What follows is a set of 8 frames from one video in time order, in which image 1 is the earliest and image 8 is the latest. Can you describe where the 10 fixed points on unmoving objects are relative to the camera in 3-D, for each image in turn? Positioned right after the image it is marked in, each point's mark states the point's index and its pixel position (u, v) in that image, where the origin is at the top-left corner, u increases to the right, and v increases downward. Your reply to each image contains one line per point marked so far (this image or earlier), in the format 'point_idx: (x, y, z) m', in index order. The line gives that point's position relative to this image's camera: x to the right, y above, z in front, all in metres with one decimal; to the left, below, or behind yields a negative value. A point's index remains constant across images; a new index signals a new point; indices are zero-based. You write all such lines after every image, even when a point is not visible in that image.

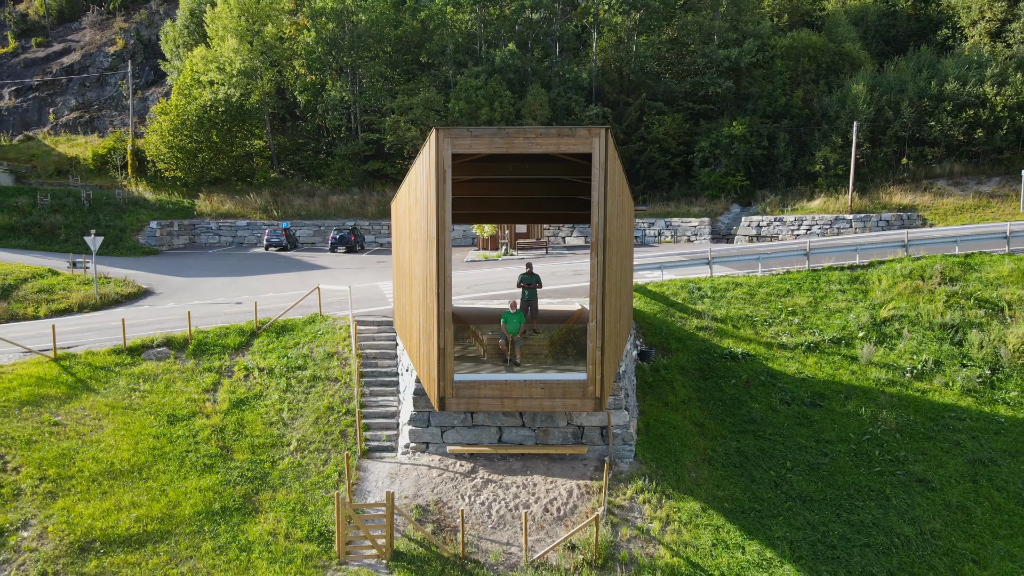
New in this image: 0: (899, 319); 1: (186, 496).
0: (+8.4, -0.7, +11.4) m
1: (-4.6, -2.9, +7.6) m
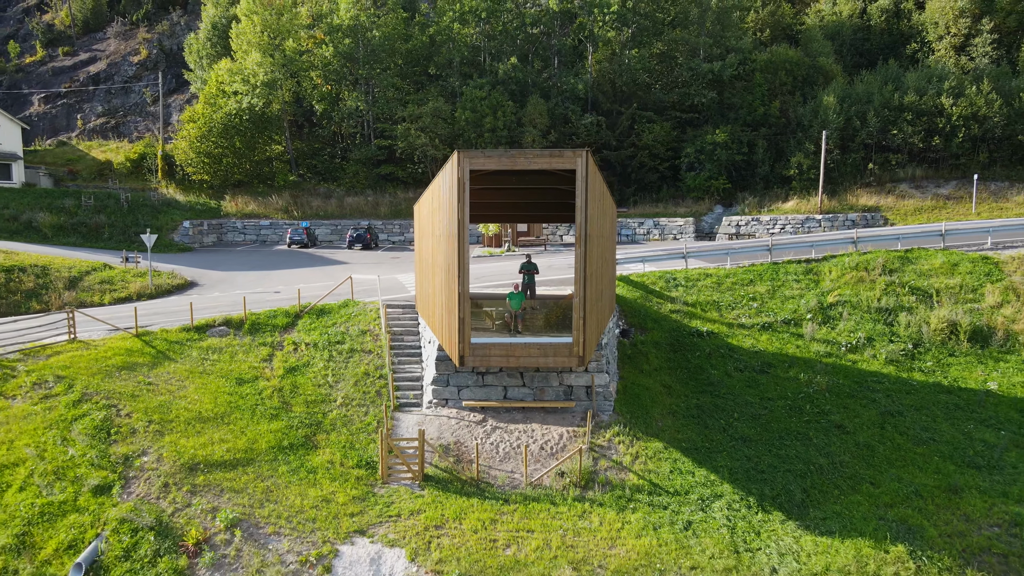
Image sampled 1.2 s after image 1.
0: (+8.5, -0.4, +13.5) m
1: (-4.6, -2.7, +9.7) m
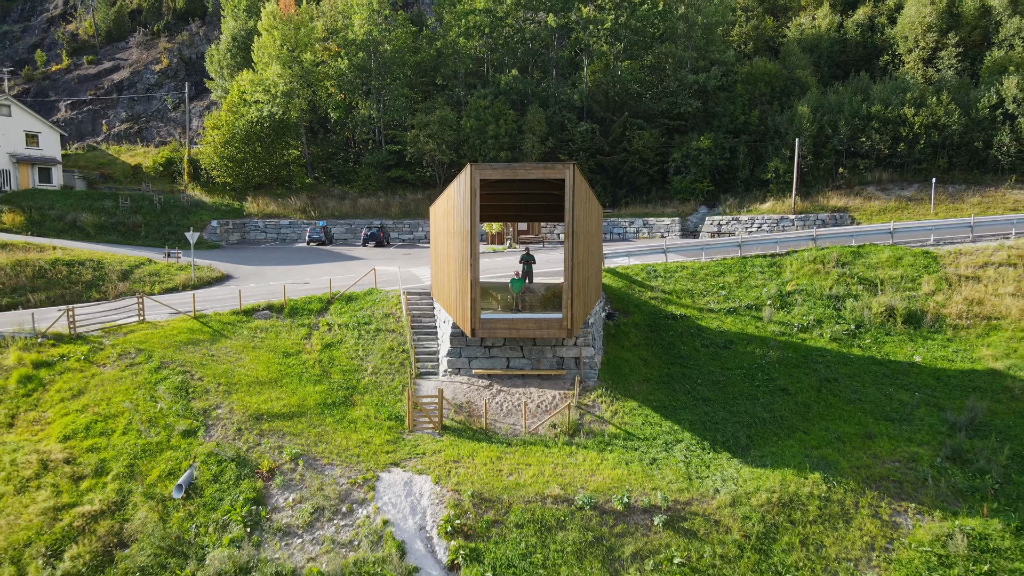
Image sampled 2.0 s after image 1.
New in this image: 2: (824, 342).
0: (+8.5, -0.1, +15.6) m
1: (-4.5, -2.4, +11.9) m
2: (+8.2, -1.4, +13.9) m
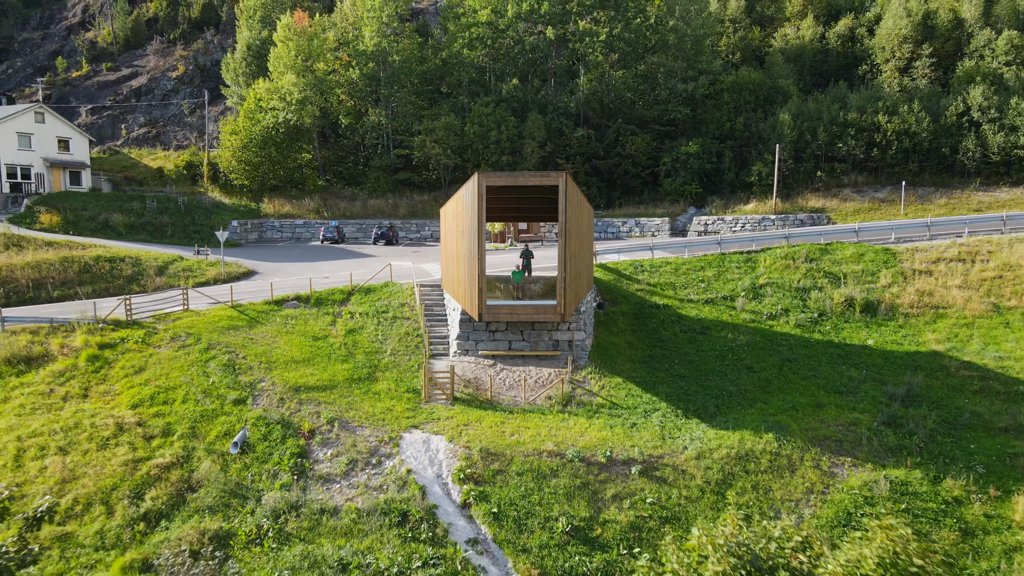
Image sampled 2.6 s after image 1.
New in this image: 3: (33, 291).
0: (+8.6, +0.1, +17.4) m
1: (-4.5, -2.1, +13.7) m
2: (+8.3, -1.2, +15.7) m
3: (-17.2, -0.1, +18.9) m
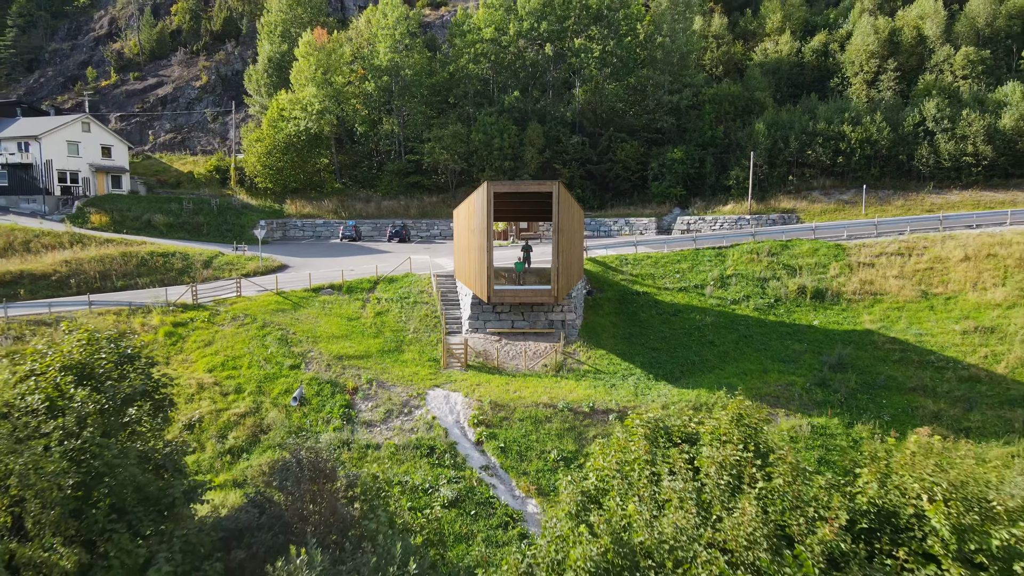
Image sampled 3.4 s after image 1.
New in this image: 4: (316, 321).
0: (+8.7, +0.5, +20.3) m
1: (-4.4, -1.8, +16.6) m
2: (+8.4, -0.8, +18.6) m
3: (-17.1, +0.3, +21.9) m
4: (-6.5, -1.1, +17.5) m
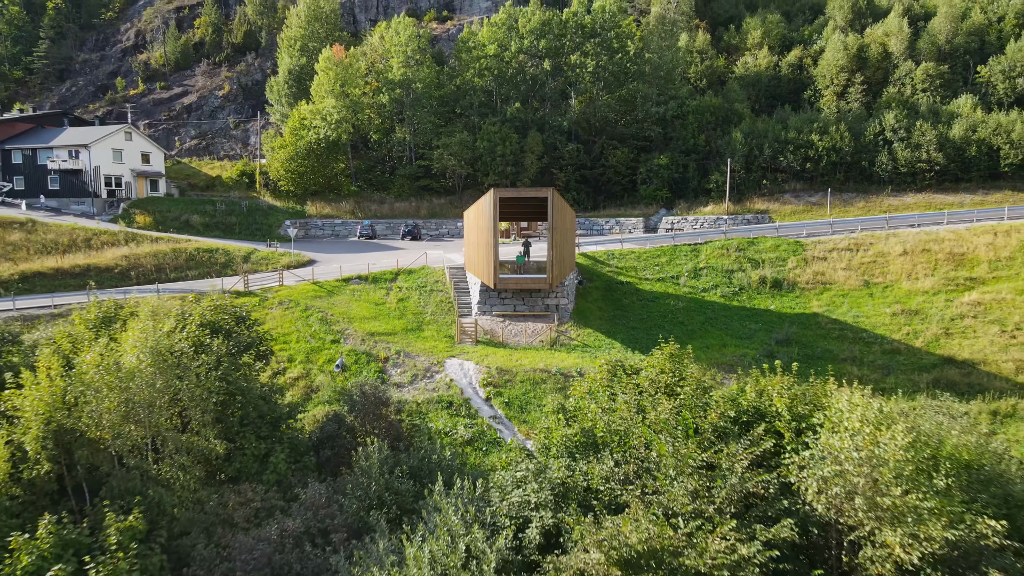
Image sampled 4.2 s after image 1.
0: (+8.7, +0.9, +23.5) m
1: (-4.3, -1.4, +19.8) m
2: (+8.4, -0.4, +21.8) m
3: (-17.0, +0.7, +25.1) m
4: (-6.4, -0.7, +20.8) m
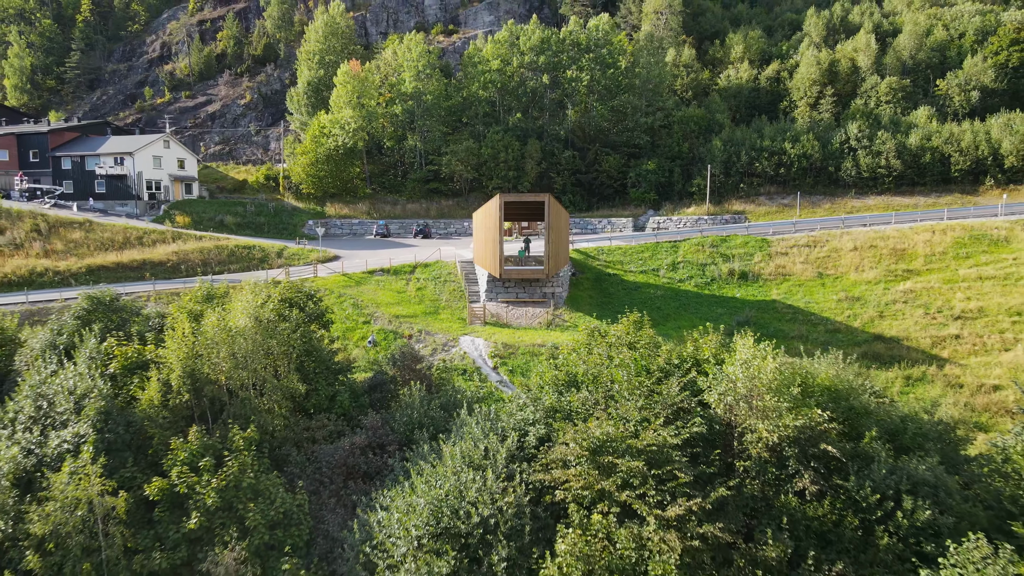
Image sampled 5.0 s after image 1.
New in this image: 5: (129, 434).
0: (+8.9, +1.3, +27.1) m
1: (-4.2, -0.9, +23.4) m
2: (+8.6, +0.1, +25.4) m
3: (-16.9, +1.1, +28.7) m
4: (-6.3, -0.3, +24.3) m
5: (-8.7, -3.3, +12.0) m
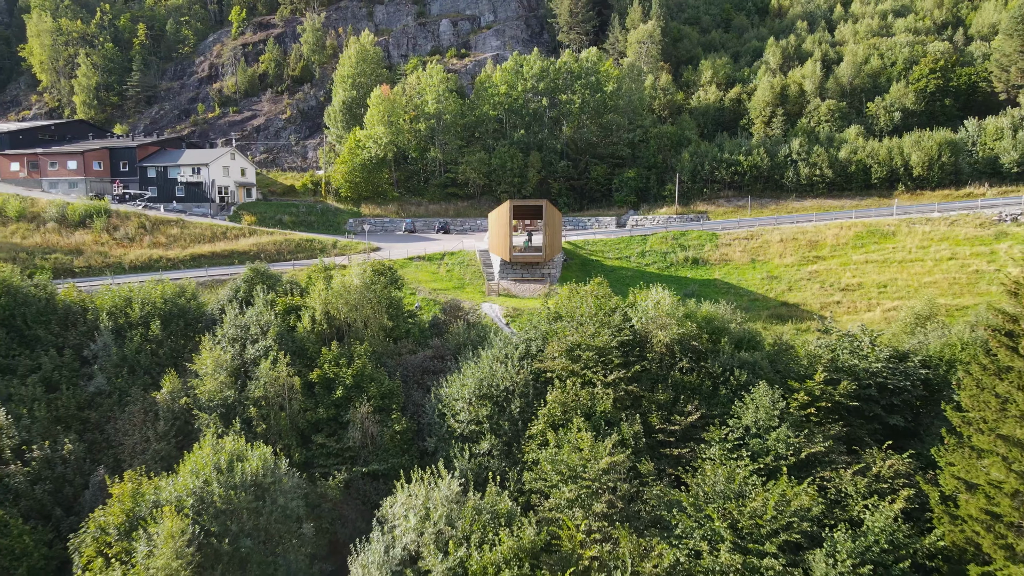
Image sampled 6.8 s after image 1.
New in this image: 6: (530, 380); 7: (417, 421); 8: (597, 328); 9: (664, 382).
0: (+9.3, +2.5, +35.1) m
1: (-3.8, +0.2, +31.5) m
2: (+9.0, +1.2, +33.4) m
3: (-16.5, +2.3, +36.8) m
4: (-5.9, +0.8, +32.4) m
5: (-8.3, -2.2, +20.1) m
6: (+0.7, -3.3, +18.9) m
7: (-3.4, -4.8, +19.1) m
8: (+3.1, -1.5, +18.9) m
9: (+5.2, -3.2, +18.0) m
